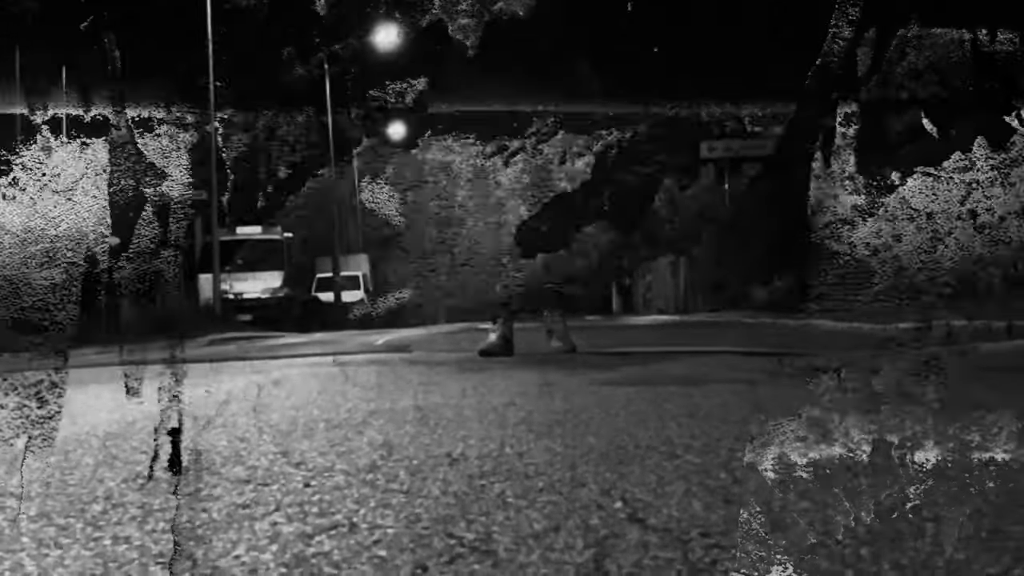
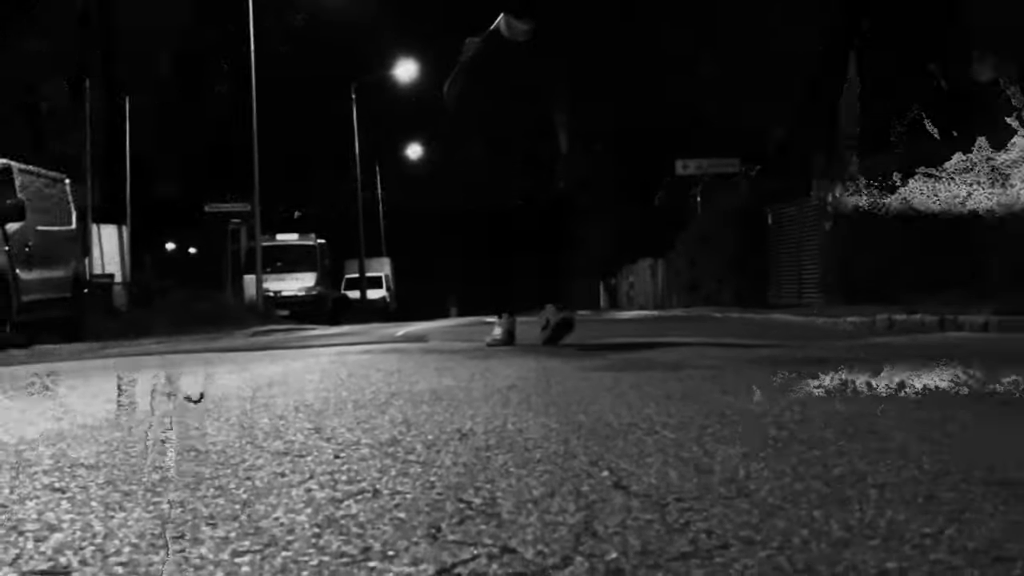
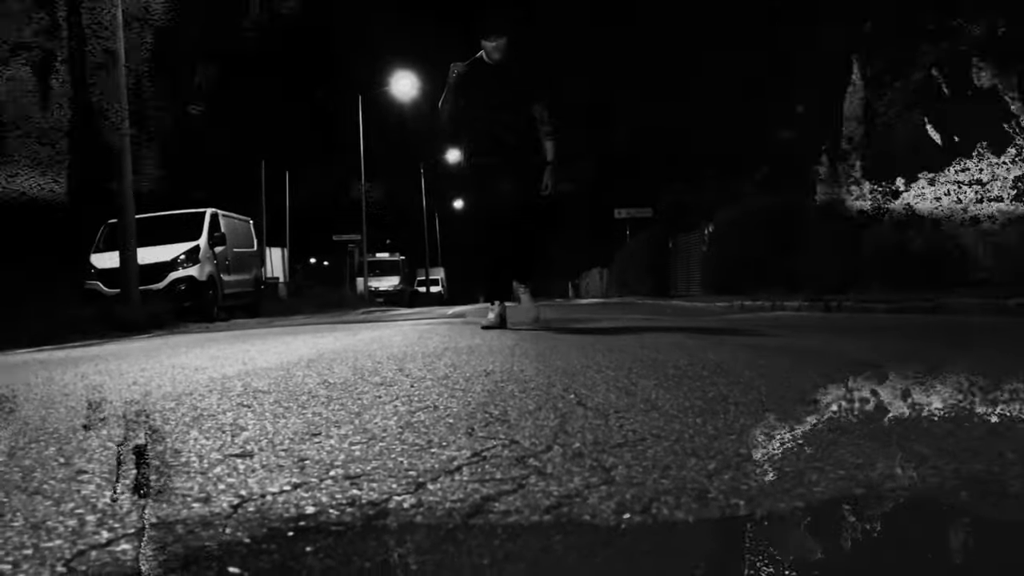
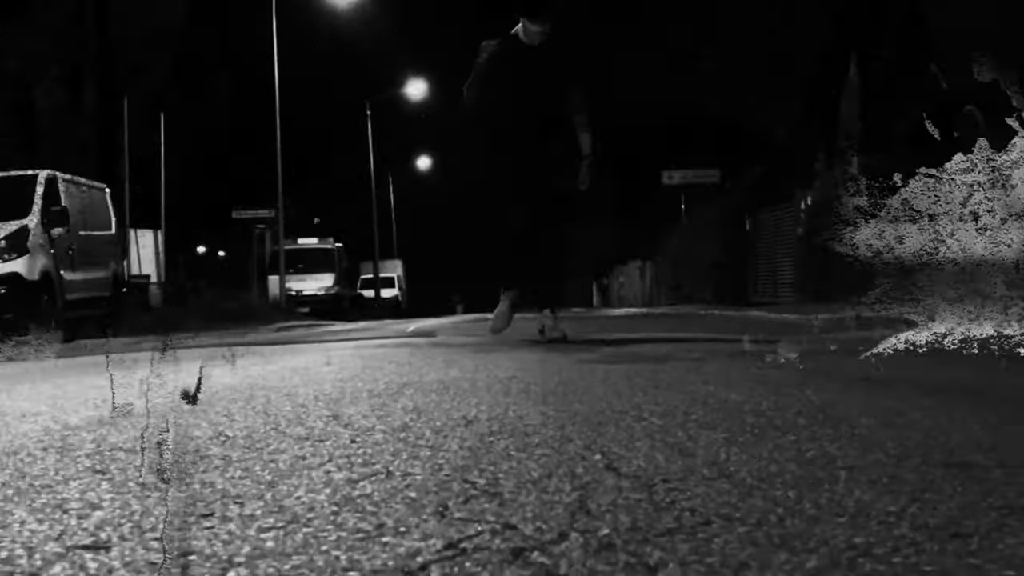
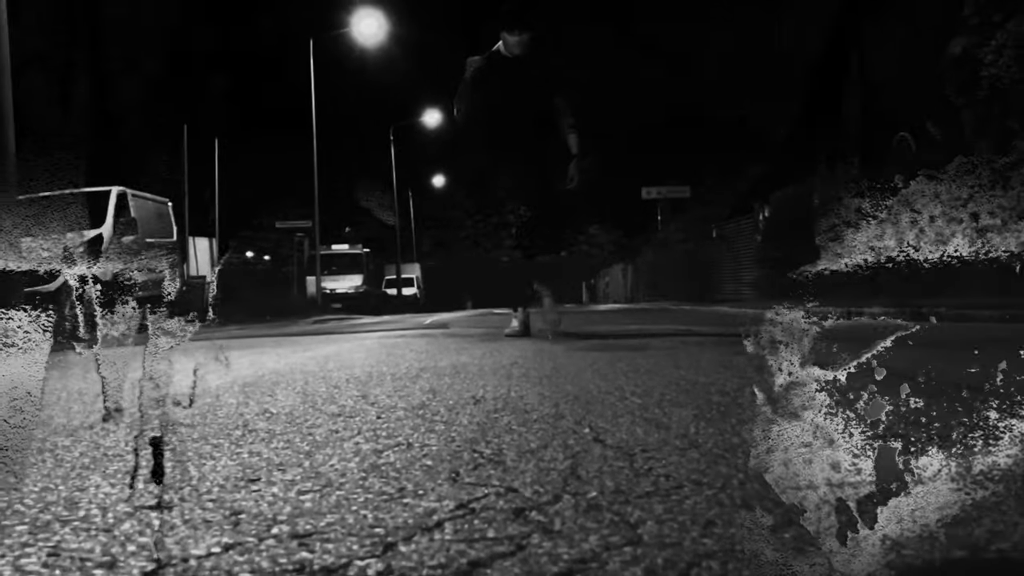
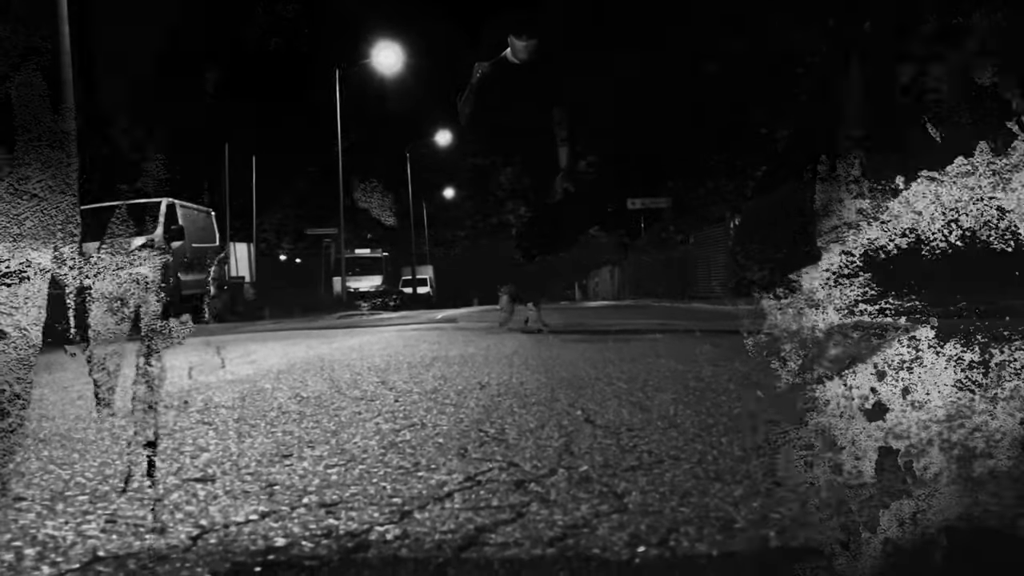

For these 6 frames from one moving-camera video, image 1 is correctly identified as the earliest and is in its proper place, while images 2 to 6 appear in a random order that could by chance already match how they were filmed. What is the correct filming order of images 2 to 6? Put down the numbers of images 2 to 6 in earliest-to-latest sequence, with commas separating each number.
2, 4, 5, 6, 3
